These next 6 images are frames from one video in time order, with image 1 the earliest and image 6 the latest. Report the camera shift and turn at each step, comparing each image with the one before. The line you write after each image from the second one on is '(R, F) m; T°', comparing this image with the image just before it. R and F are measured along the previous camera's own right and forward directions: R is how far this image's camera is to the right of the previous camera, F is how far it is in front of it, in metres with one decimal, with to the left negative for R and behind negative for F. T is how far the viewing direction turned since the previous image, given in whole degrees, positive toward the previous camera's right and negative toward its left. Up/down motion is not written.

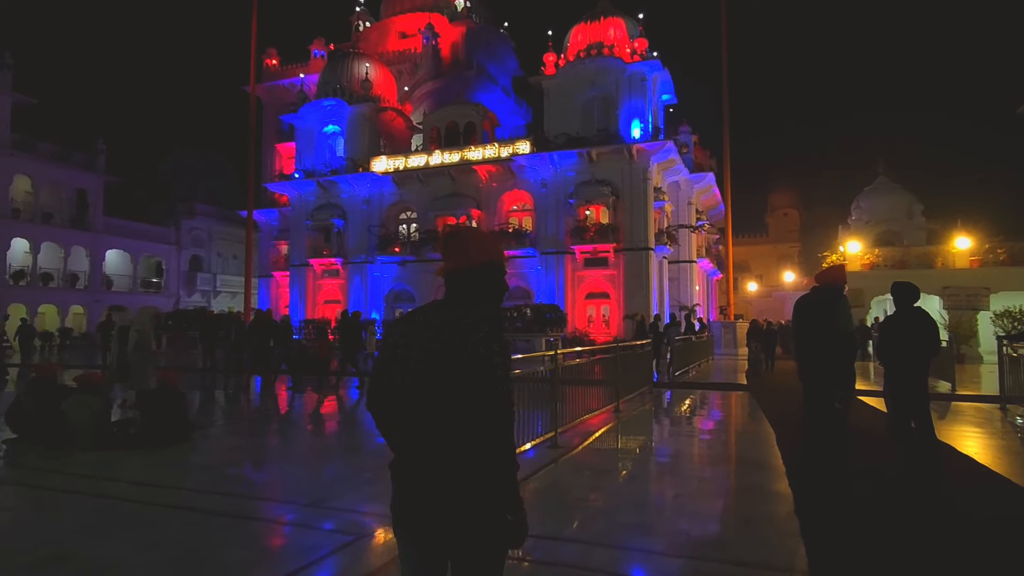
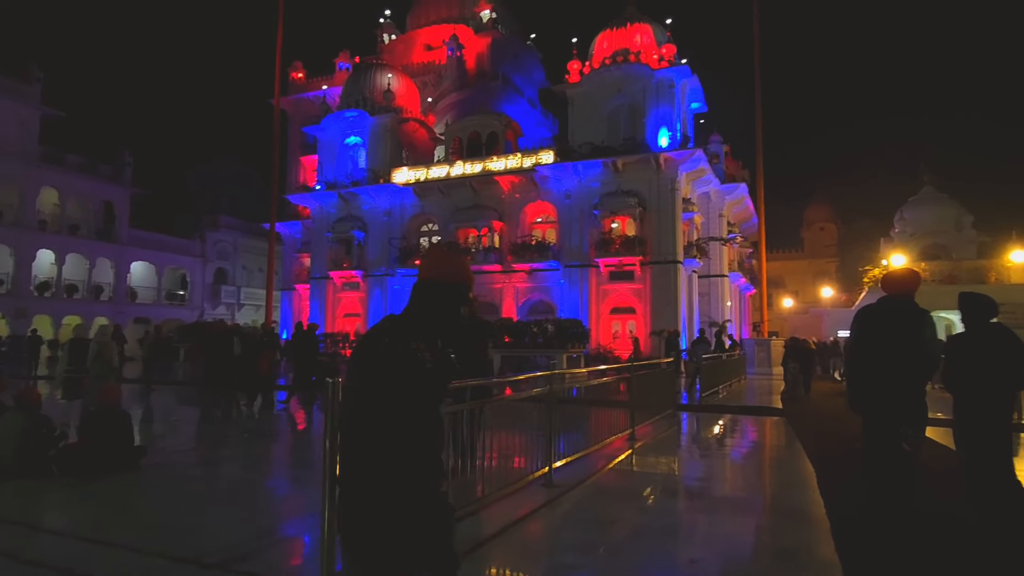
(+0.3, +0.9) m; -3°
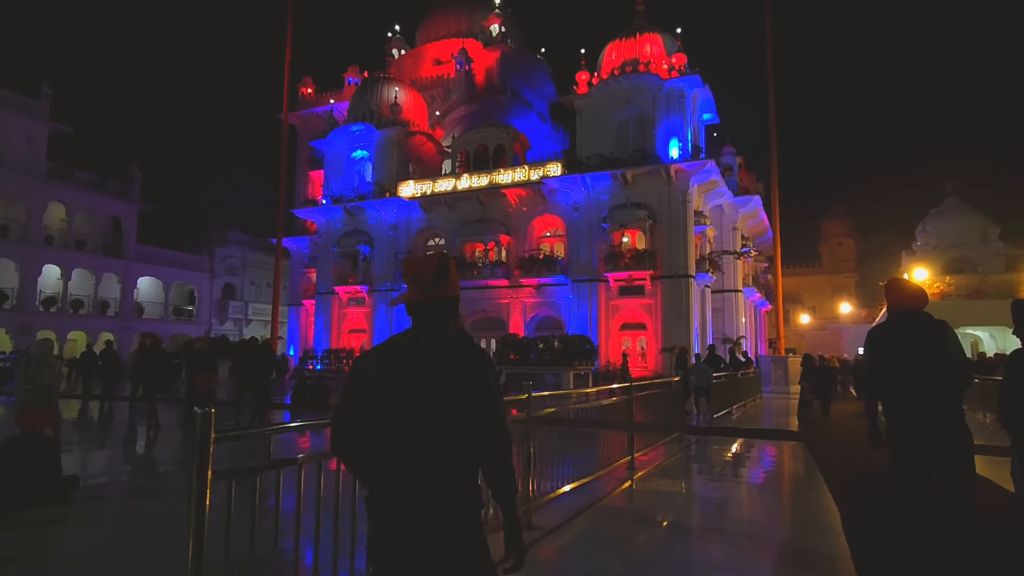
(+0.3, +0.6) m; -1°
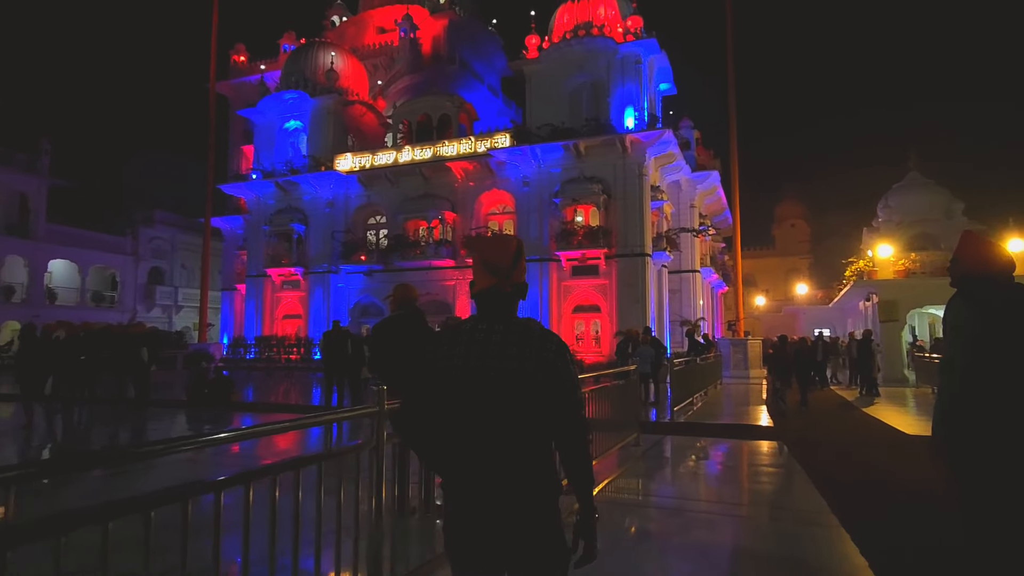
(+0.5, +1.7) m; +4°
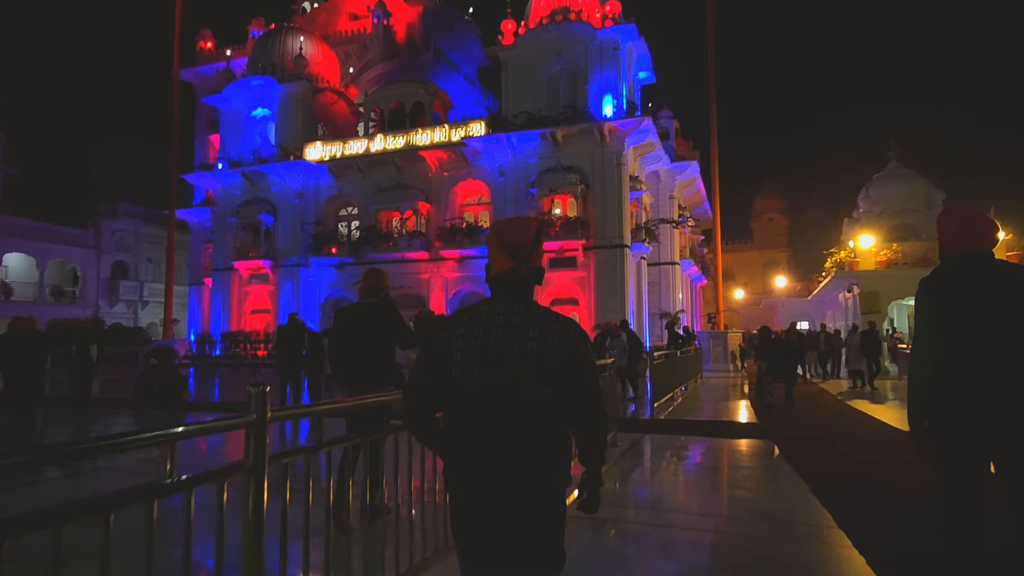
(+0.1, +0.6) m; +2°
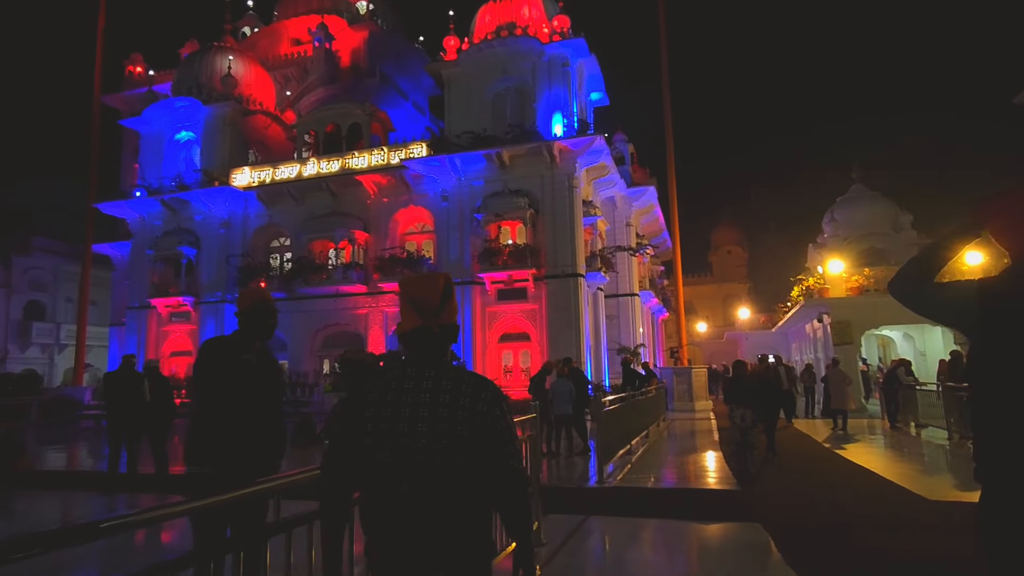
(+0.6, +1.9) m; +3°
